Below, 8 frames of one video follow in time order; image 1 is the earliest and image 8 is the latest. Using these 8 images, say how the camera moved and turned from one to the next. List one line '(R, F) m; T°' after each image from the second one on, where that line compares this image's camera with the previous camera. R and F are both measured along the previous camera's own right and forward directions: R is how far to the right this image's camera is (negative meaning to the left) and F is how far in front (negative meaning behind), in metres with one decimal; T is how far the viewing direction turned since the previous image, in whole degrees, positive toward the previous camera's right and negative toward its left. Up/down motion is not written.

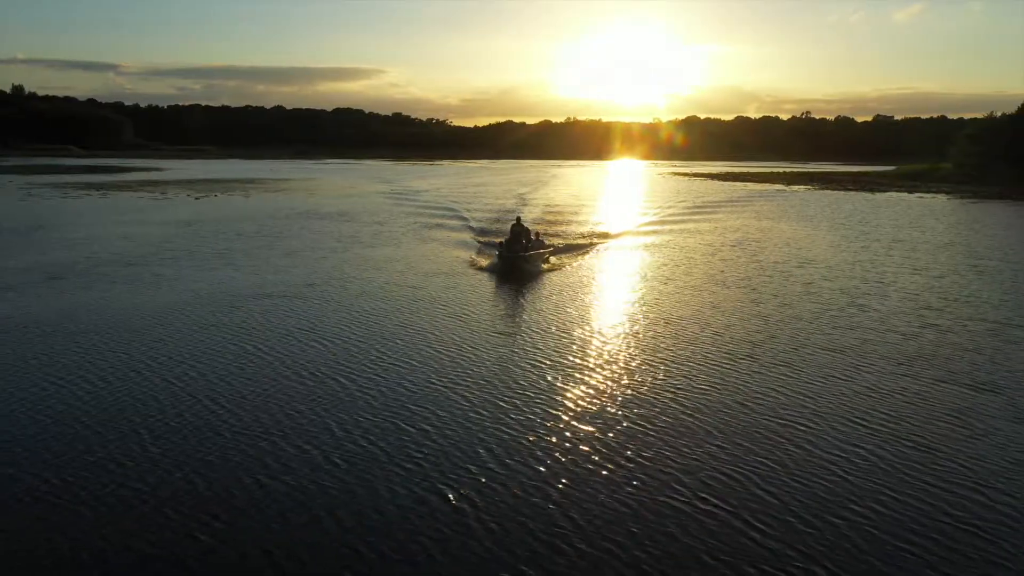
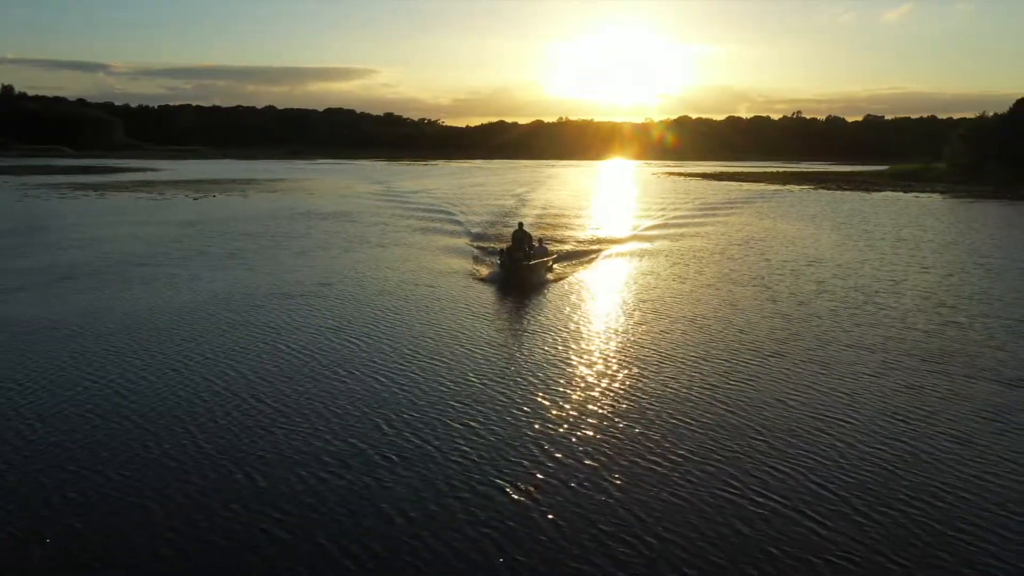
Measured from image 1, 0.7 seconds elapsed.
(-0.7, -0.1) m; +1°
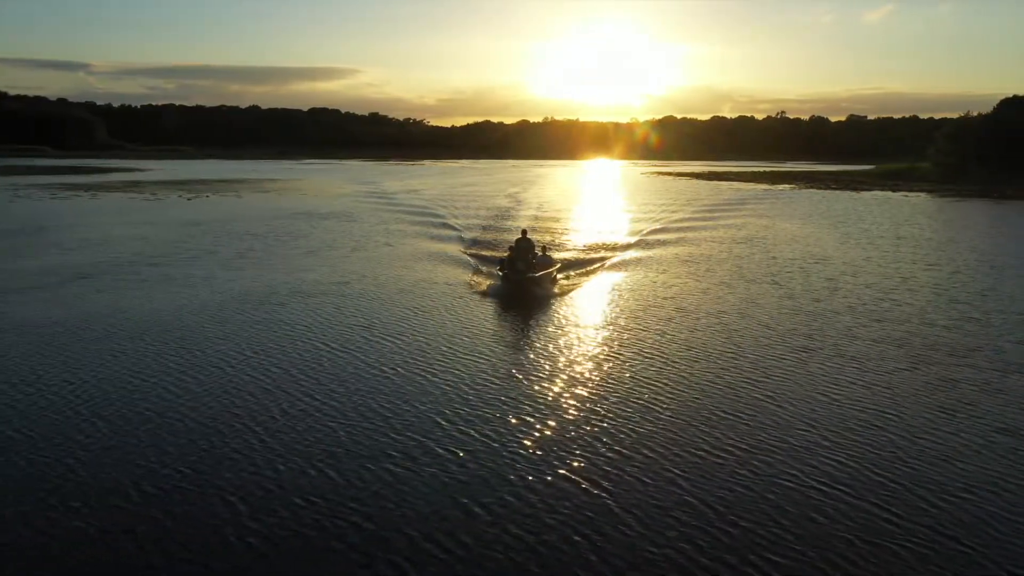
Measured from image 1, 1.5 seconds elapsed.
(-1.0, -0.2) m; +1°
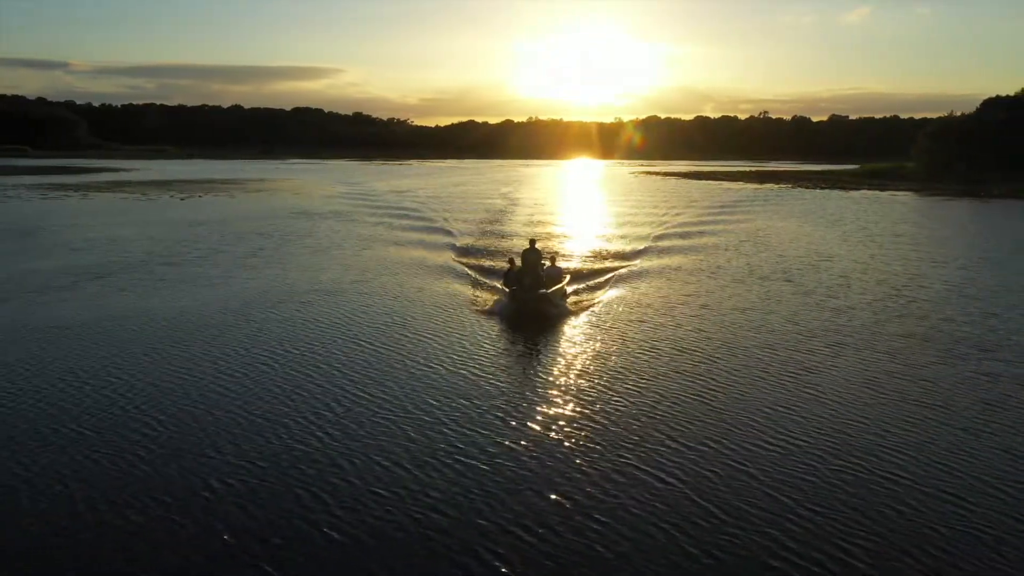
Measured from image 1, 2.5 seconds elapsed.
(-1.1, -0.2) m; +1°
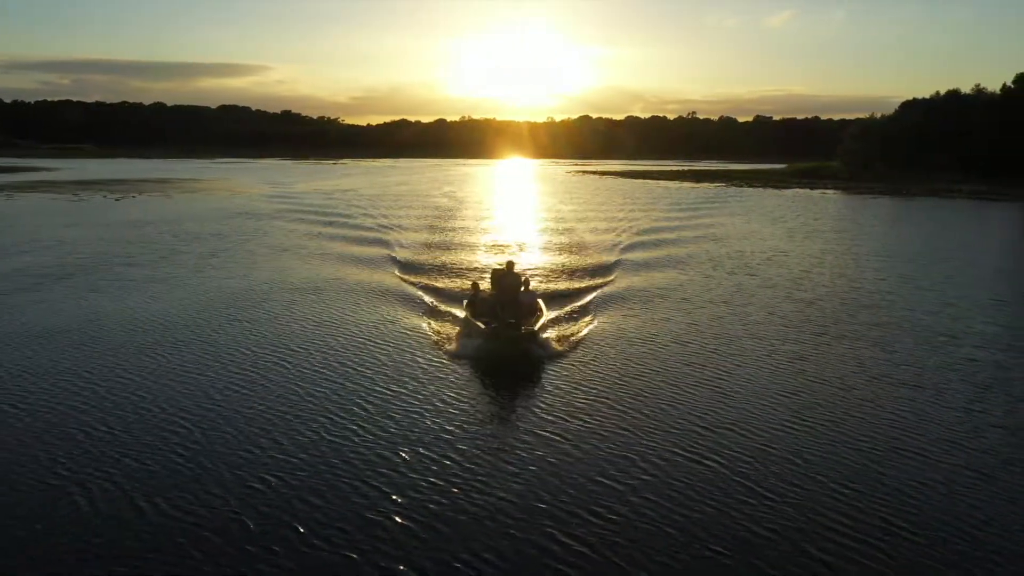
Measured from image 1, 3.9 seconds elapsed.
(-1.3, -0.3) m; +5°
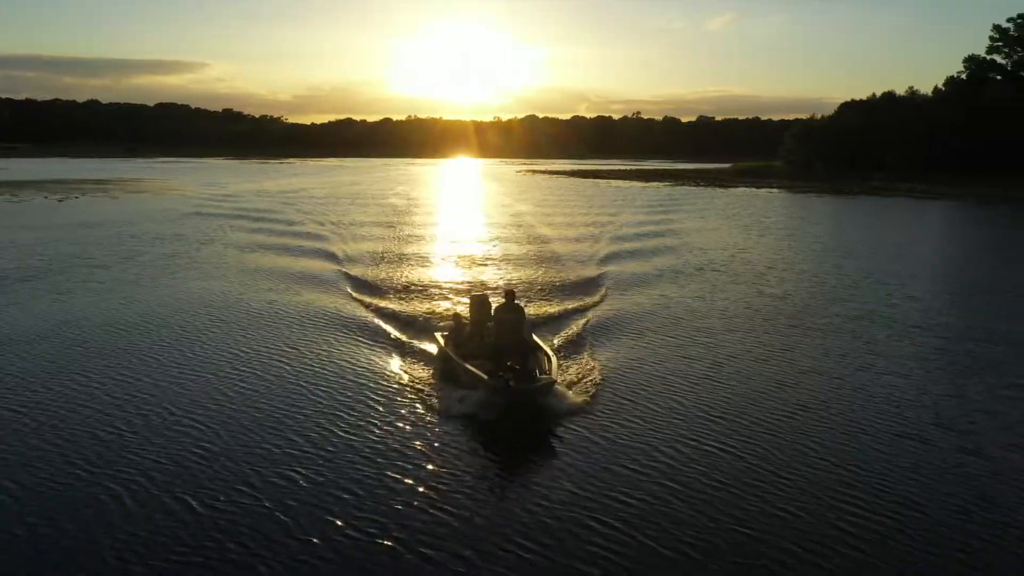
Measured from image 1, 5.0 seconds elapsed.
(-0.8, -0.2) m; +4°
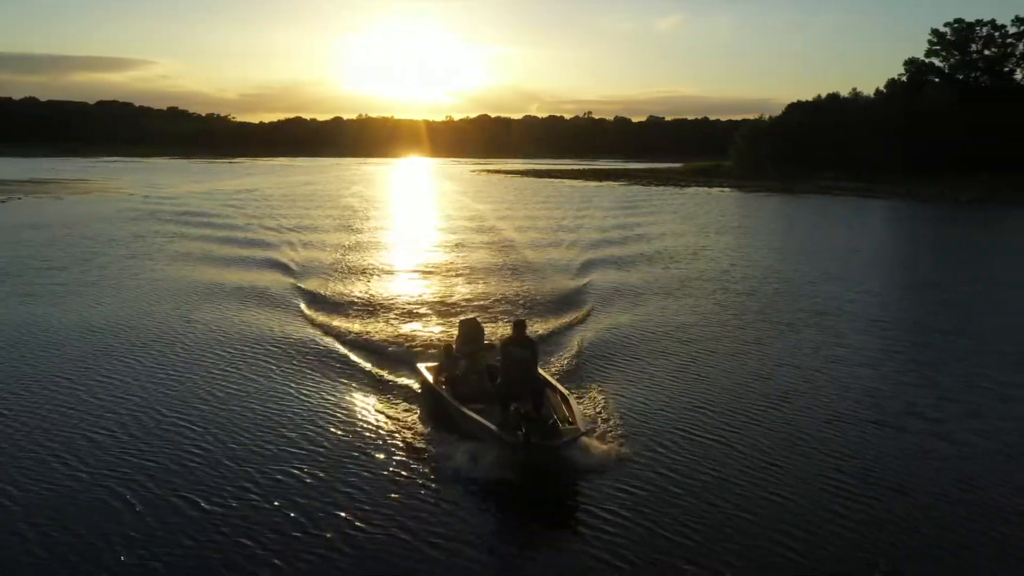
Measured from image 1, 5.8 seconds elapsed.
(-0.5, -0.2) m; +3°
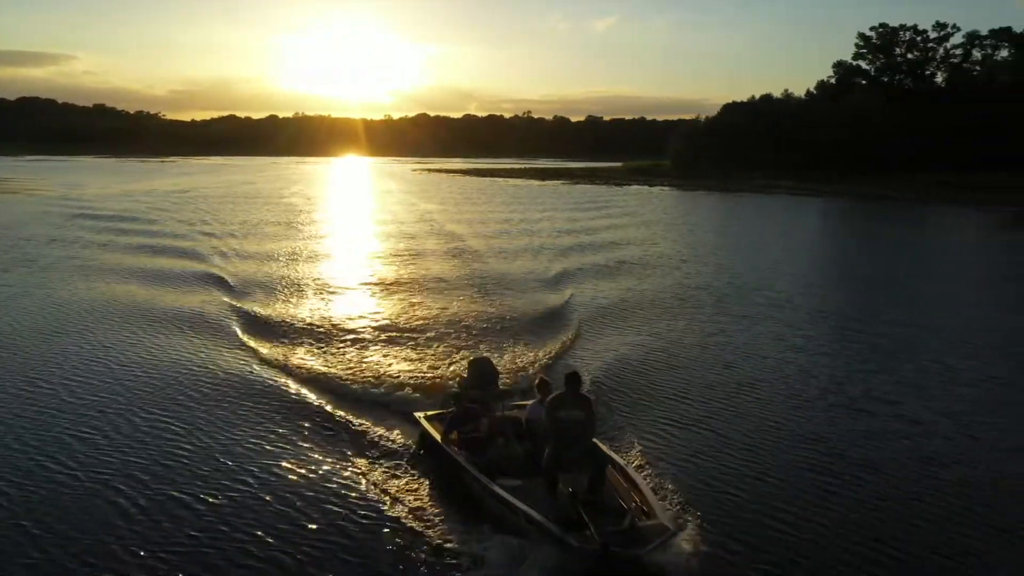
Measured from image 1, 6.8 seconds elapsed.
(-0.5, -0.2) m; +4°
